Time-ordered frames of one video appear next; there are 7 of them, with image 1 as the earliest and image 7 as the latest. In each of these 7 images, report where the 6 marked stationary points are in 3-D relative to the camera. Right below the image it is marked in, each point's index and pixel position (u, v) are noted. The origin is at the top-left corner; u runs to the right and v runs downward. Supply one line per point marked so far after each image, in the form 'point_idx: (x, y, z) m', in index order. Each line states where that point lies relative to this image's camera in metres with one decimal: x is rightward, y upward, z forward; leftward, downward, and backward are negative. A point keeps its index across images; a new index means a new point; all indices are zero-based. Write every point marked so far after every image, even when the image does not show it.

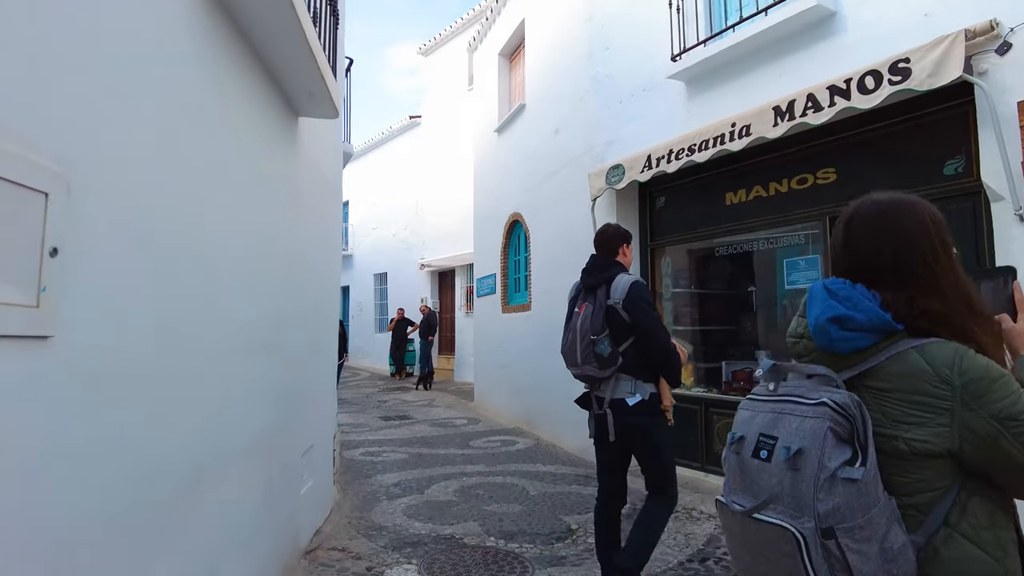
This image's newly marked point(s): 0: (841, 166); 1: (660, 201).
0: (+2.6, +1.0, +4.9) m
1: (+1.6, +0.9, +6.6) m
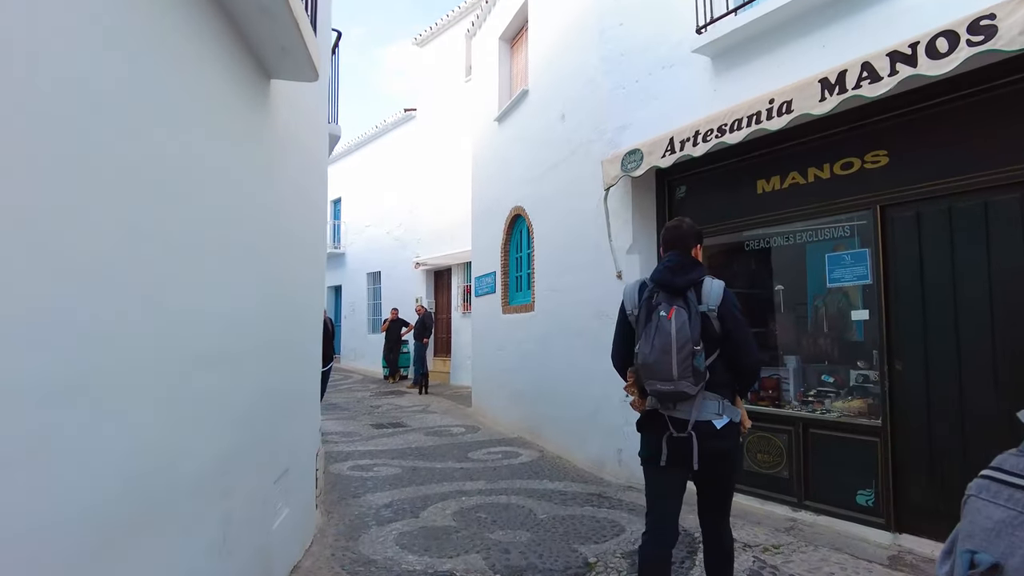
0: (+2.6, +1.0, +4.3) m
1: (+1.6, +0.9, +6.0) m
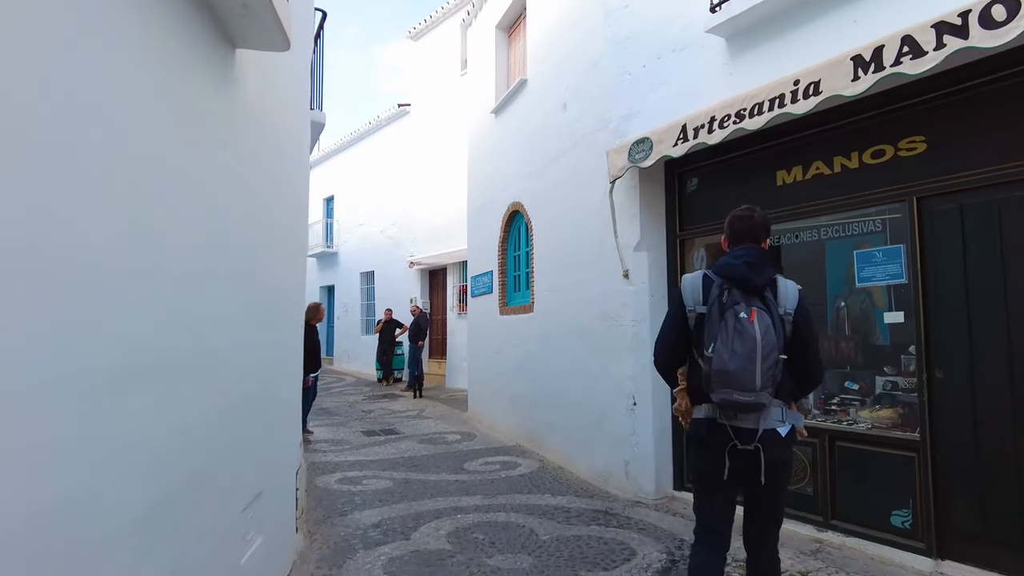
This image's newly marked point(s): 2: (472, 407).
0: (+2.6, +1.0, +3.9) m
1: (+1.6, +1.0, +5.6) m
2: (-0.6, -1.9, +9.7) m
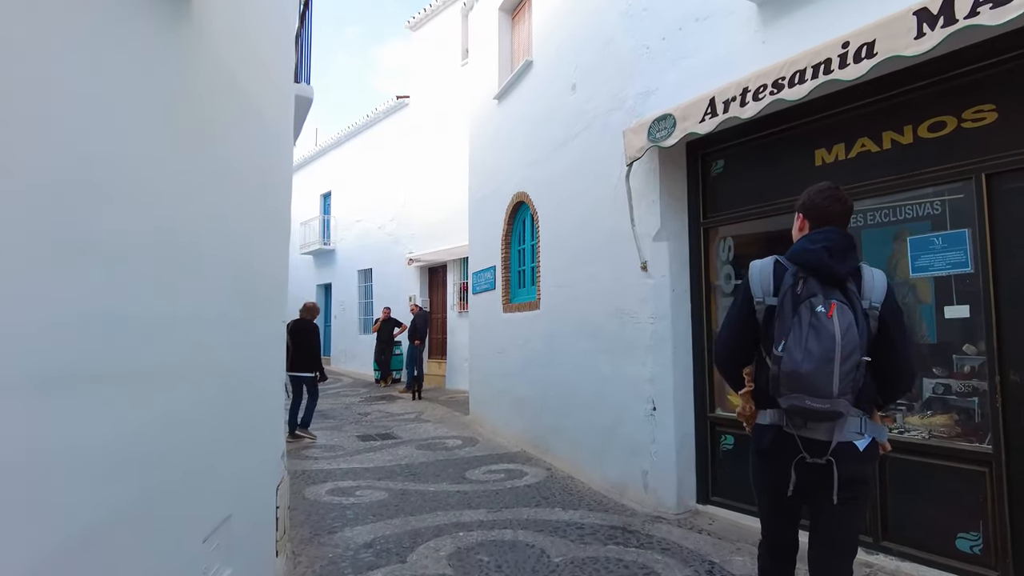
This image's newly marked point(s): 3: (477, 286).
0: (+2.7, +1.0, +3.4) m
1: (+1.7, +1.0, +5.1) m
2: (-0.6, -1.8, +9.2) m
3: (-0.5, 0.0, +9.4) m
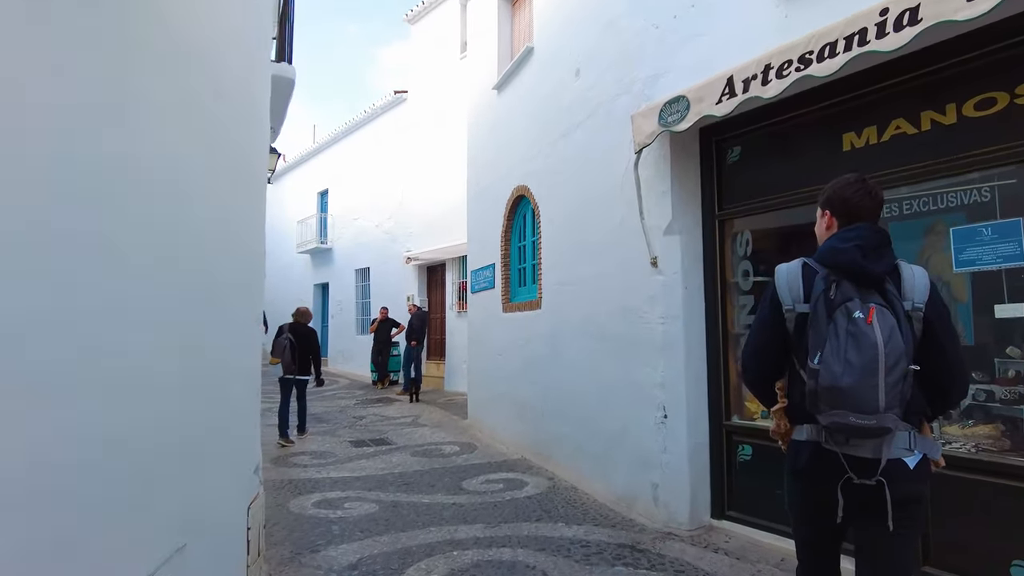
0: (+2.7, +1.0, +3.0) m
1: (+1.7, +1.0, +4.7) m
2: (-0.6, -1.8, +8.9) m
3: (-0.5, 0.0, +9.0) m
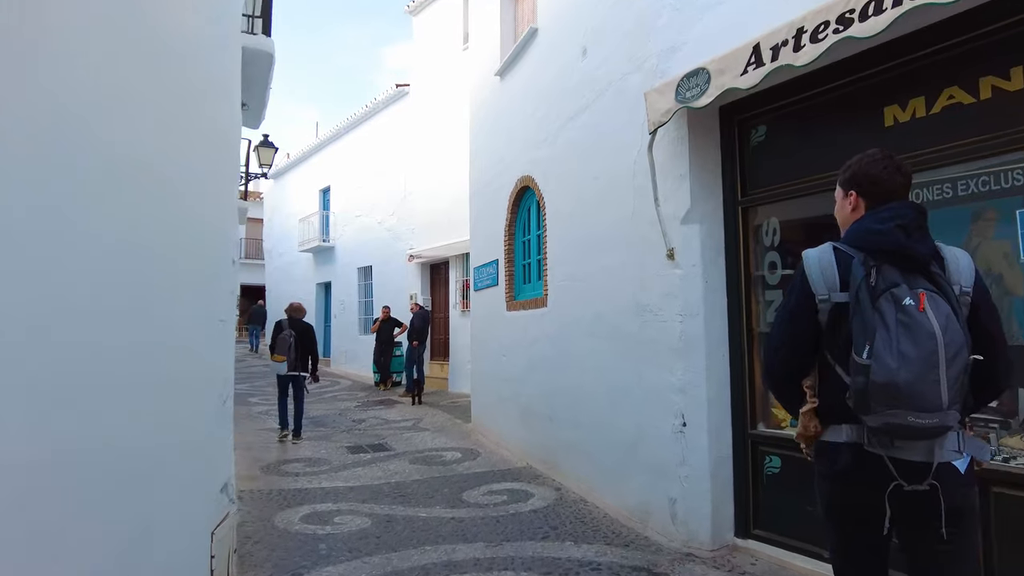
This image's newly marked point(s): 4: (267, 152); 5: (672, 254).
0: (+2.7, +1.1, +2.6) m
1: (+1.7, +1.1, +4.3) m
2: (-0.5, -1.7, +8.4) m
3: (-0.5, +0.1, +8.6) m
4: (-4.5, +2.5, +11.4) m
5: (+1.1, +0.2, +4.3) m
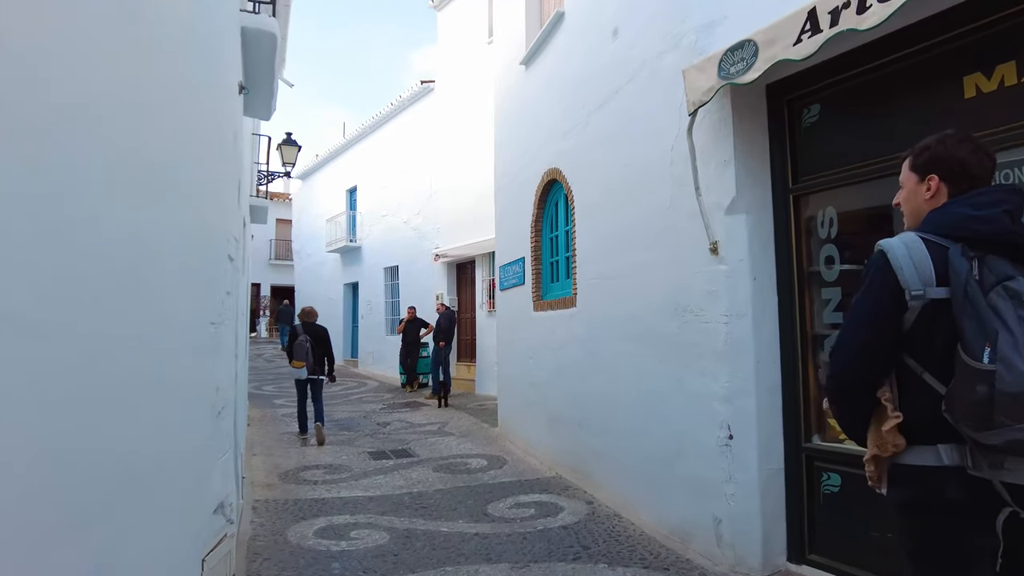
0: (+2.8, +1.1, +2.1) m
1: (+1.8, +1.1, +3.8) m
2: (-0.1, -1.7, +8.1) m
3: (-0.1, +0.1, +8.2) m
4: (-4.0, +2.5, +11.3) m
5: (+1.3, +0.2, +3.9) m
